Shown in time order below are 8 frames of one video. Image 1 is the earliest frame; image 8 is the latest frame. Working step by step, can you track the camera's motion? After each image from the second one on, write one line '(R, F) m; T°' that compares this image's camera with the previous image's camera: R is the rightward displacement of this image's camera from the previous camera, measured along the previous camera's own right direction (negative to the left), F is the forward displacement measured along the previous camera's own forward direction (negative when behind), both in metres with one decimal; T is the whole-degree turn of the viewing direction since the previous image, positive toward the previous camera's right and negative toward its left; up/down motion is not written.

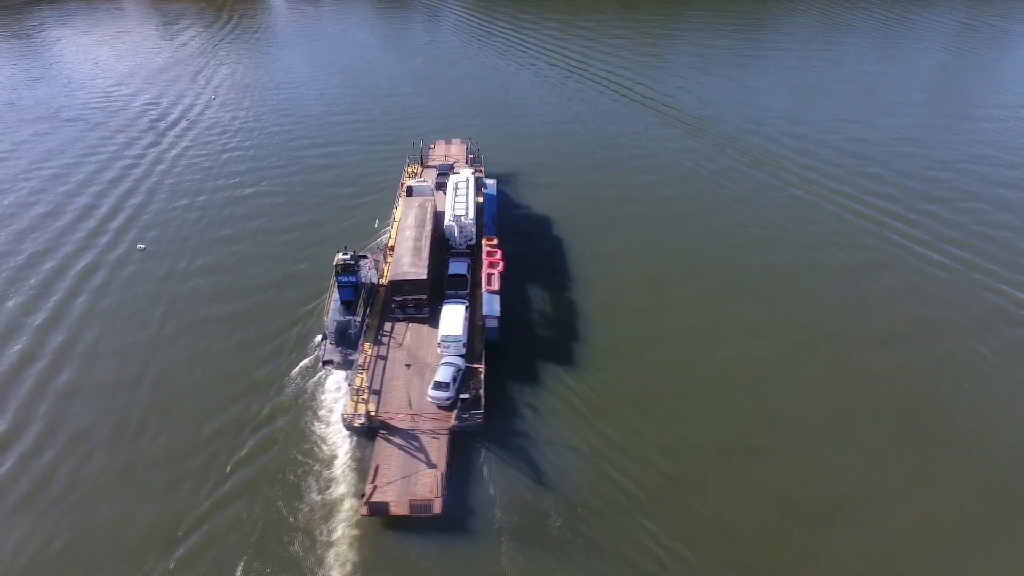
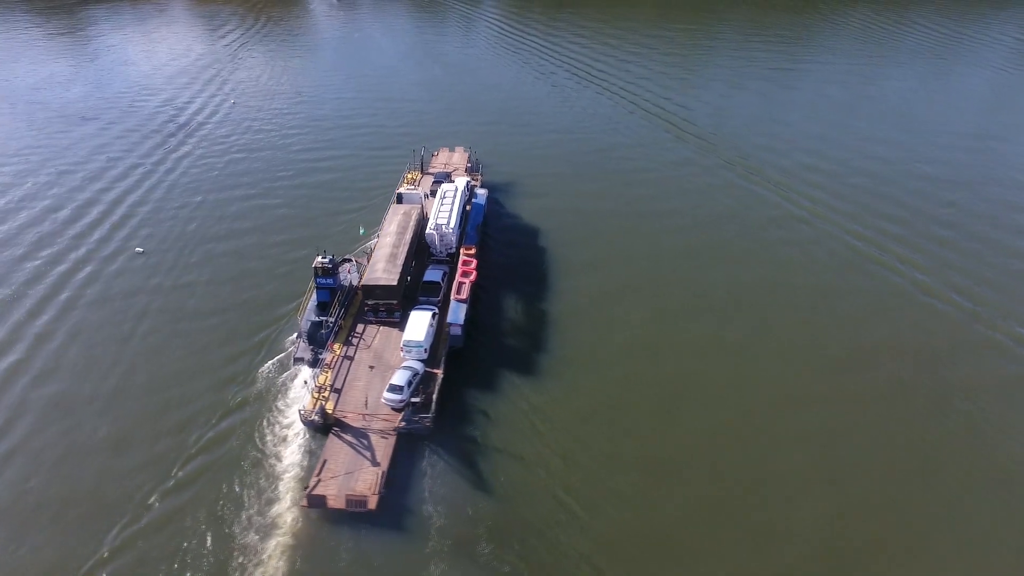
(+3.9, -1.0) m; -3°
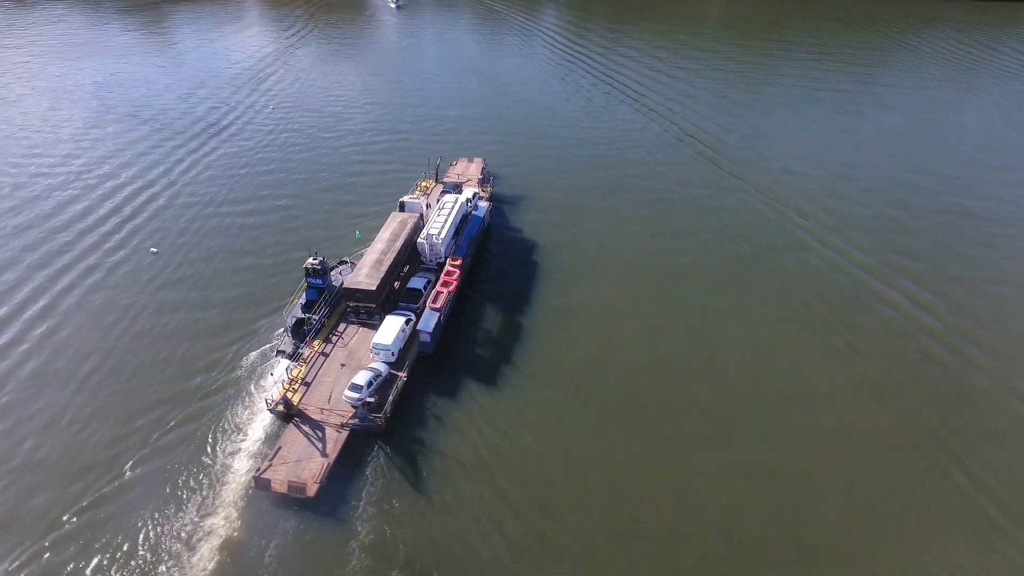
(+5.1, -1.5) m; -5°
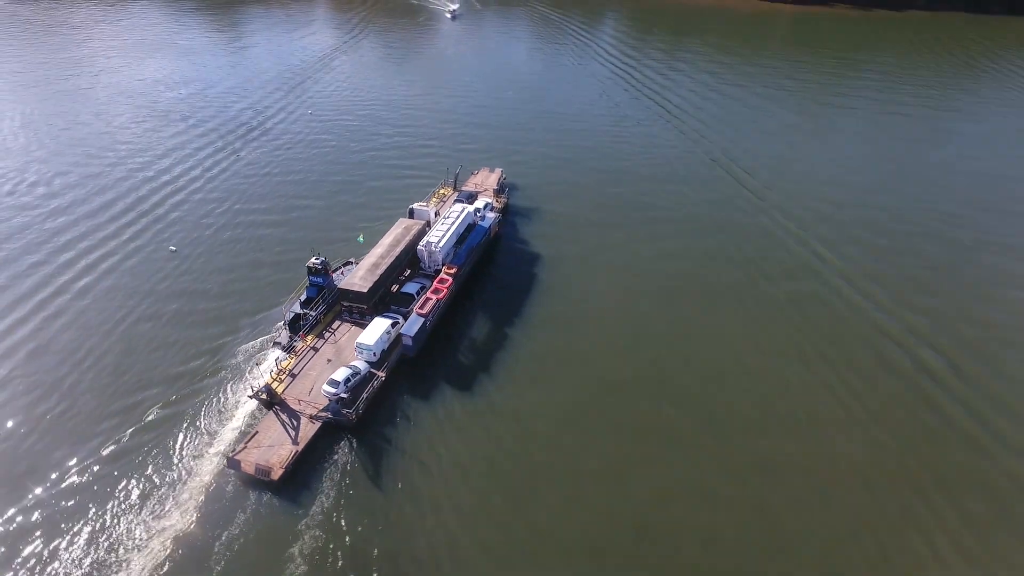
(+4.5, -1.4) m; -5°
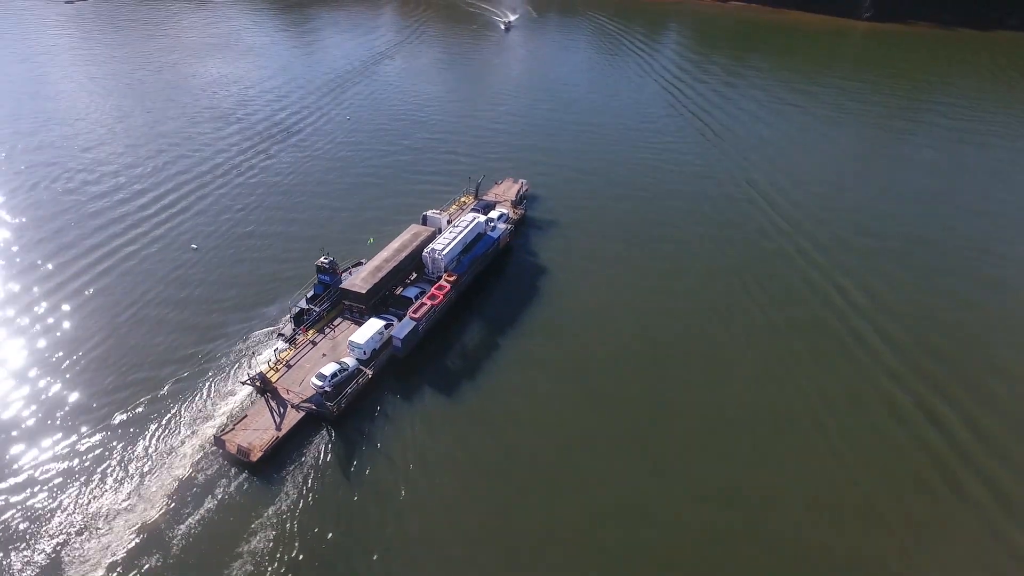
(+4.4, -1.4) m; -5°
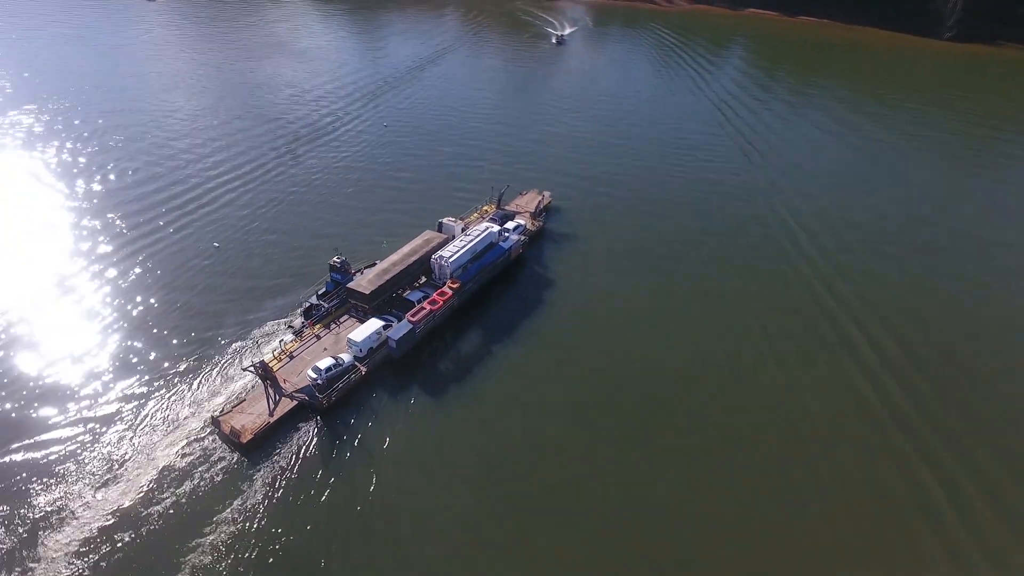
(+4.2, -1.3) m; -5°
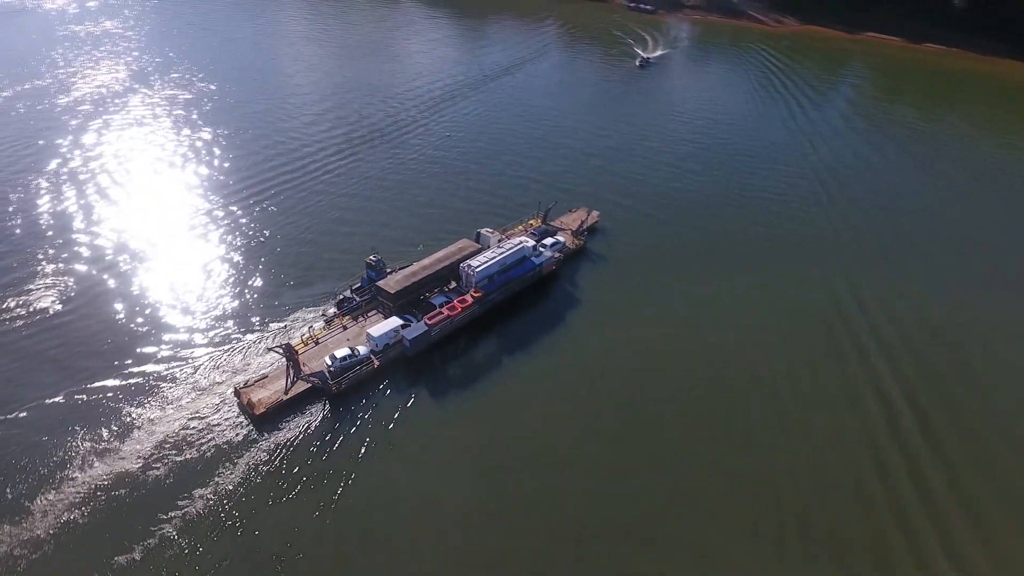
(+5.5, -1.6) m; -8°
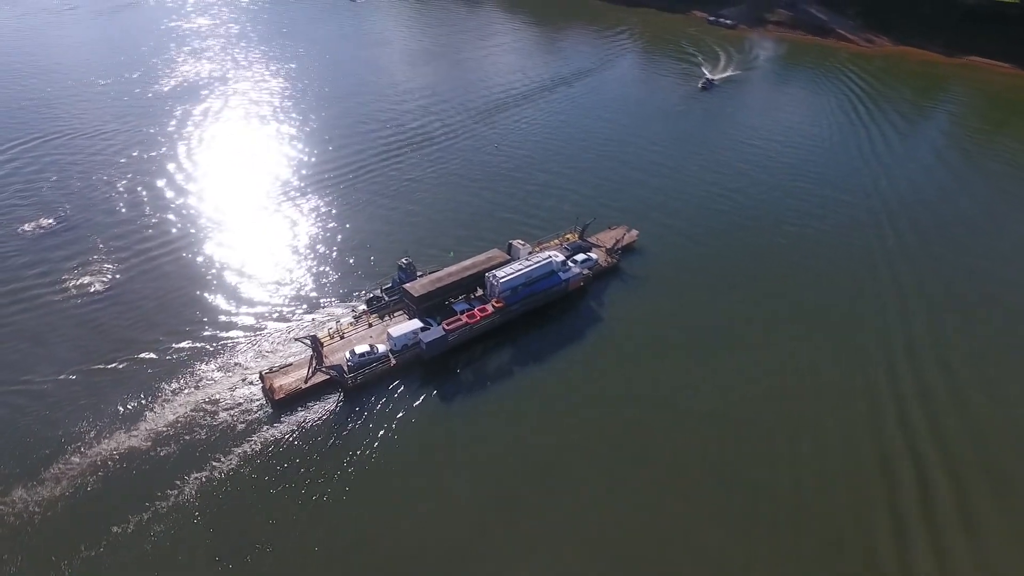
(+3.7, -1.0) m; -6°
